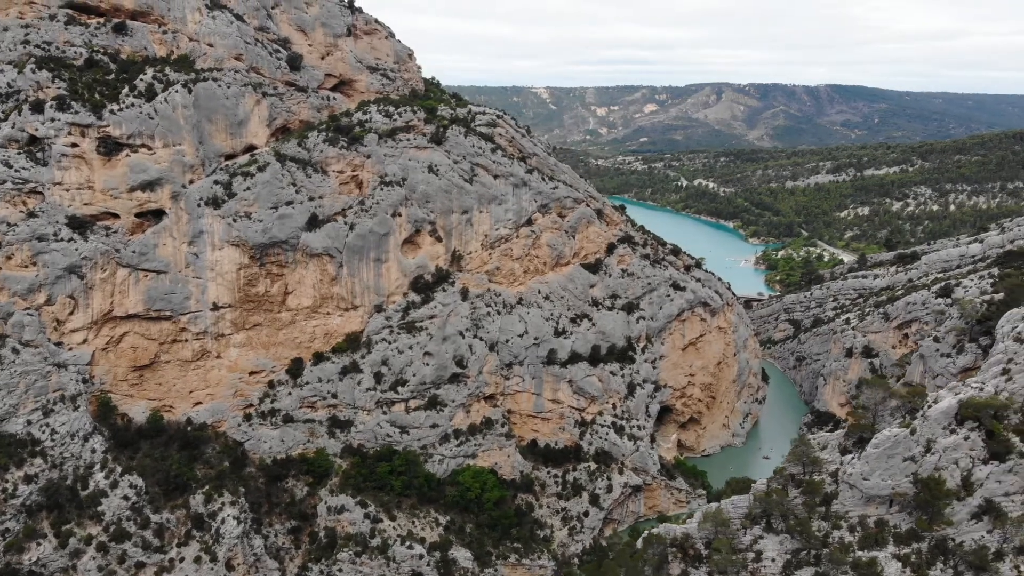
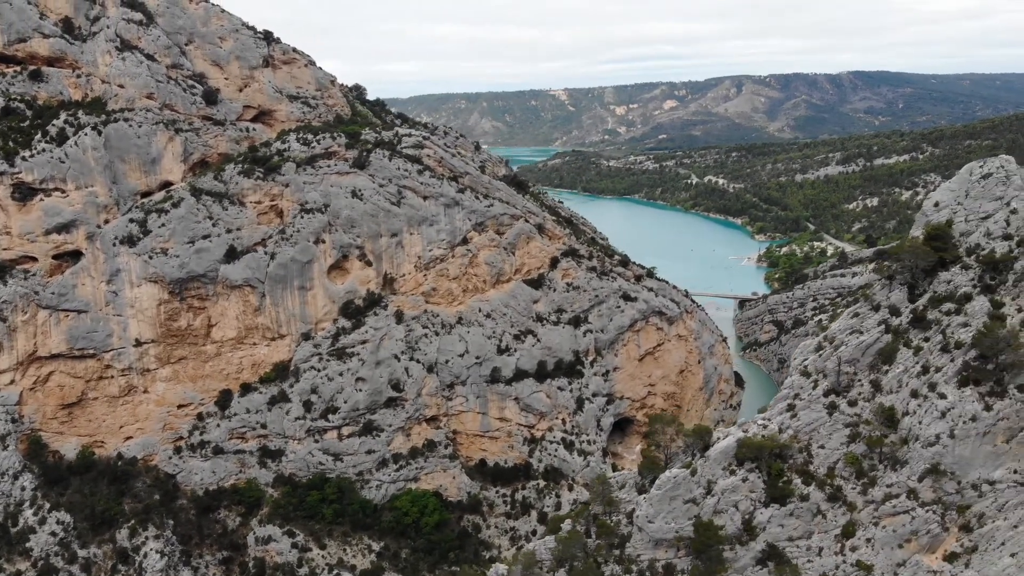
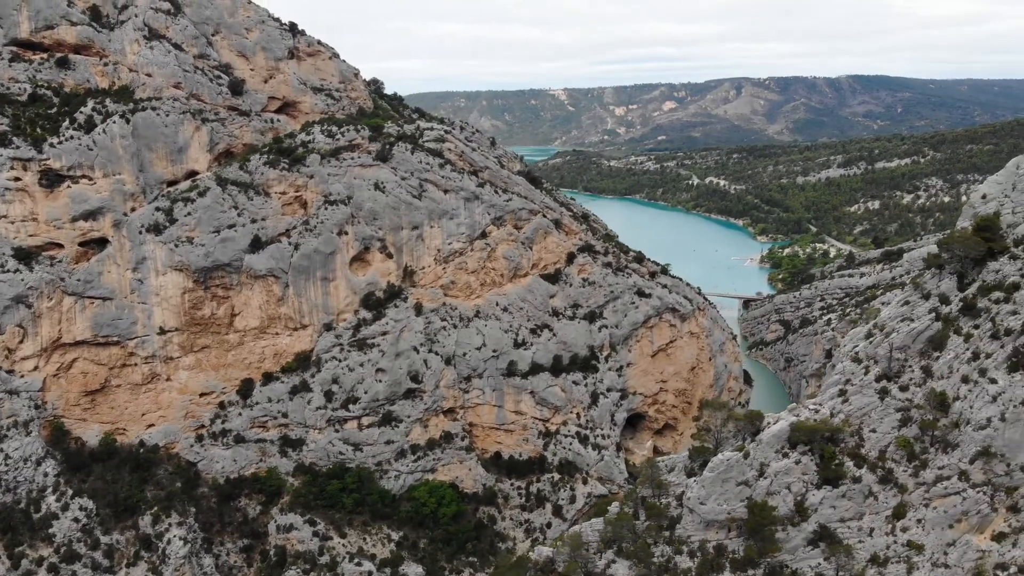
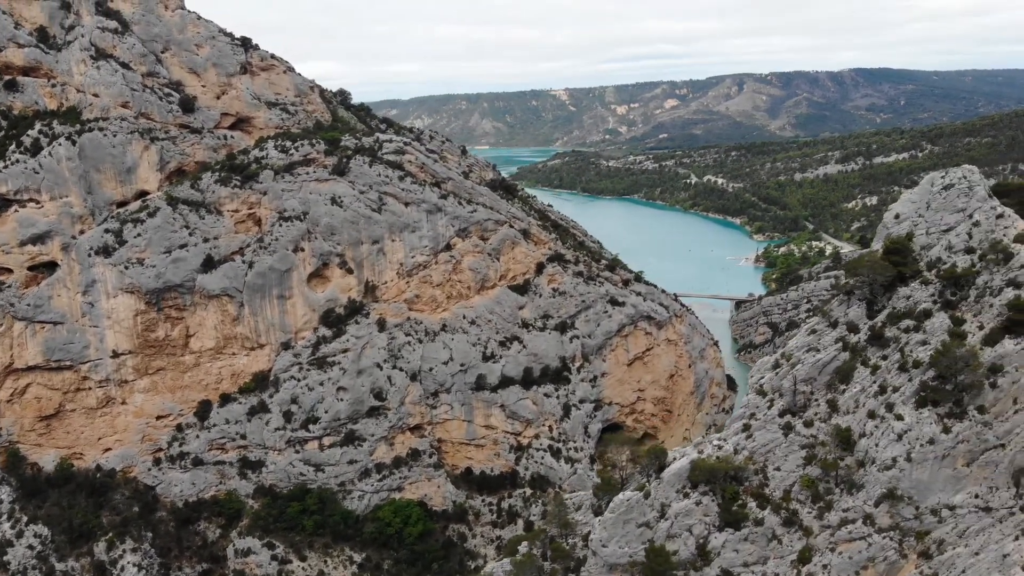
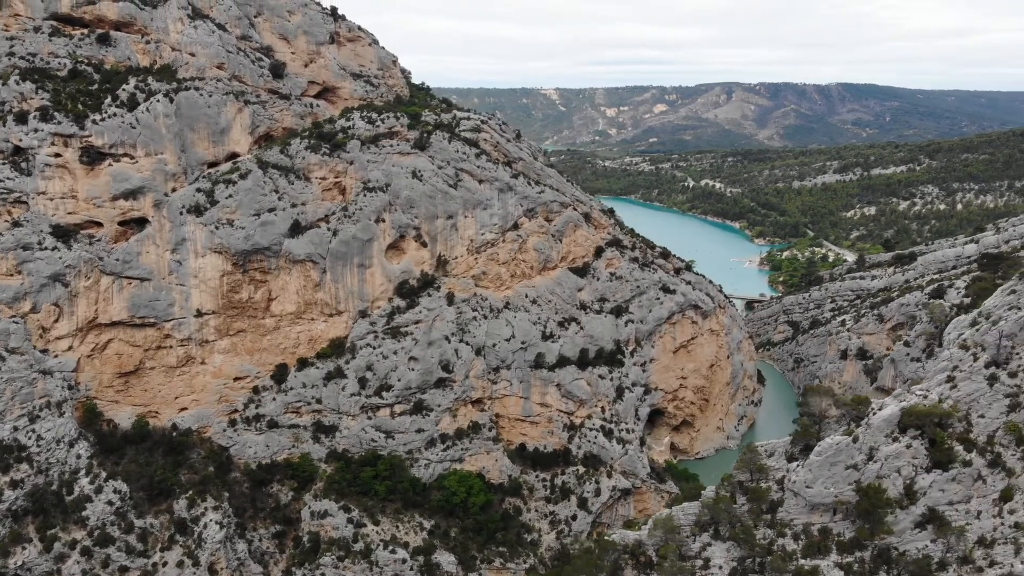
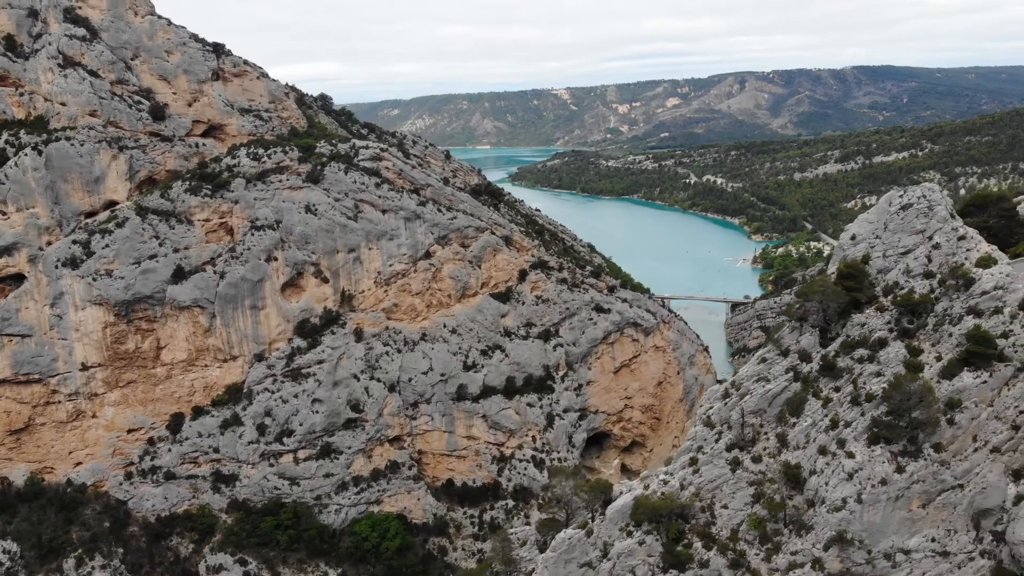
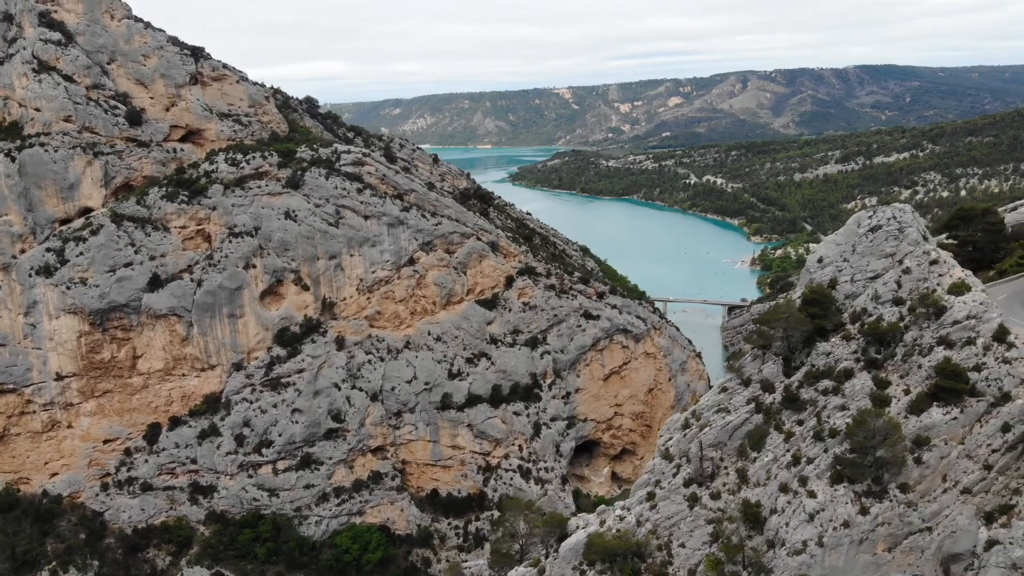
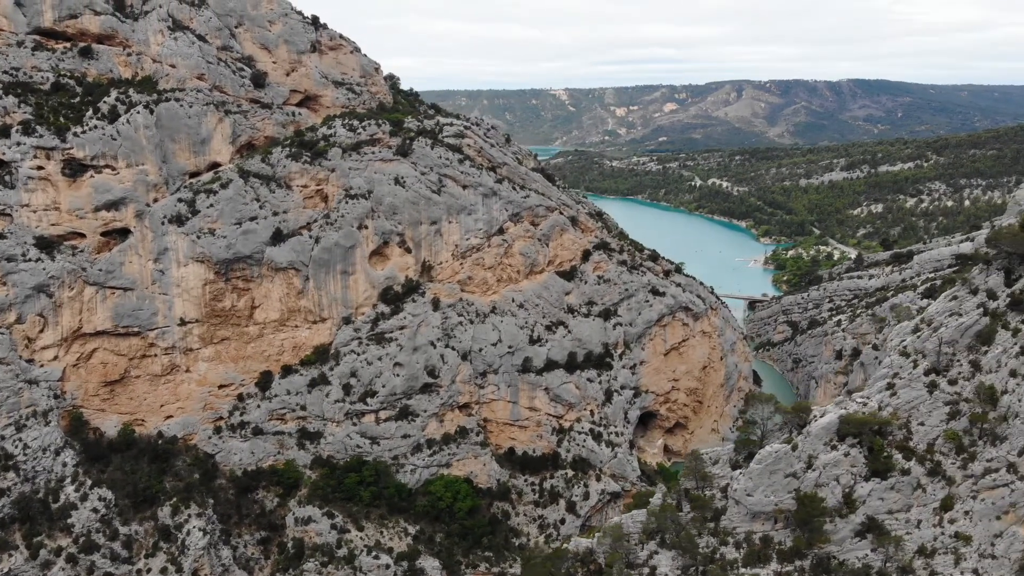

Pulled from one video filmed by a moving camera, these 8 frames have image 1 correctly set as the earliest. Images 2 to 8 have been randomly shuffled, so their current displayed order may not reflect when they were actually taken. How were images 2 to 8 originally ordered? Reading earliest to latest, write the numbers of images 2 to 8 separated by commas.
5, 8, 3, 2, 4, 6, 7
